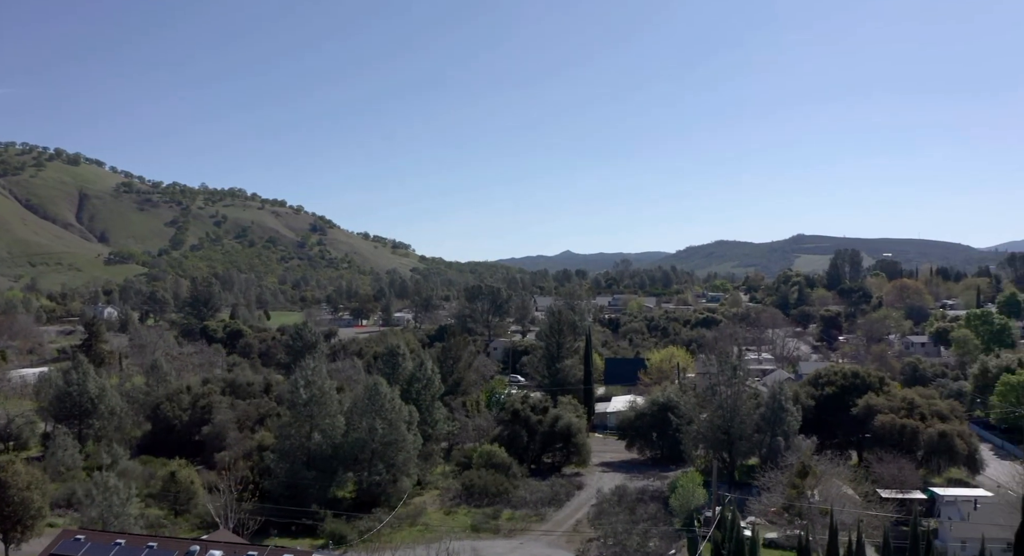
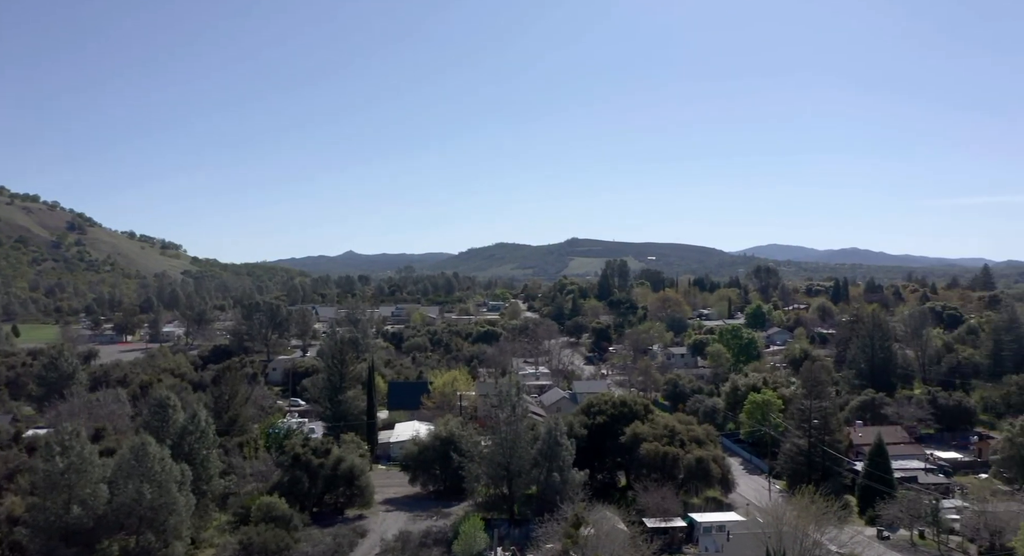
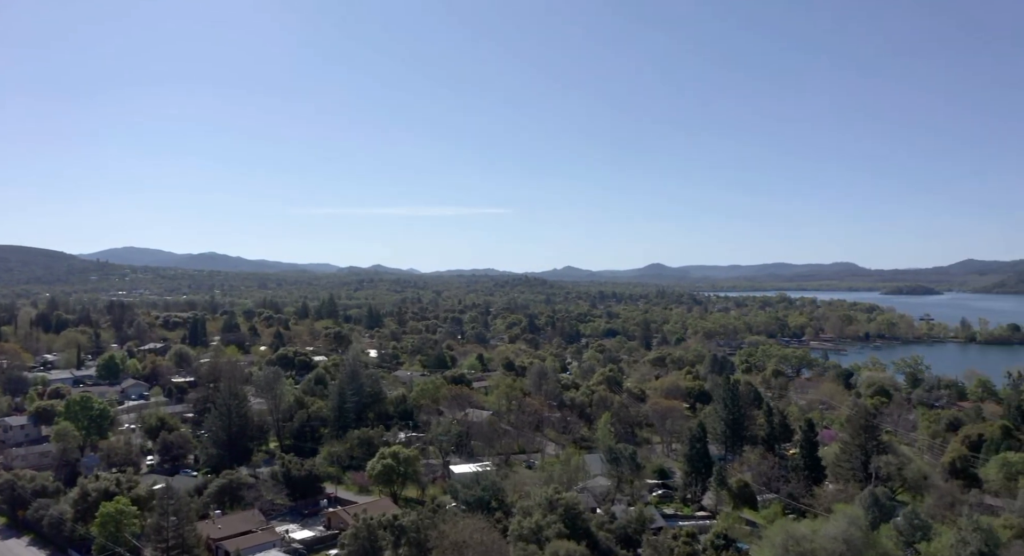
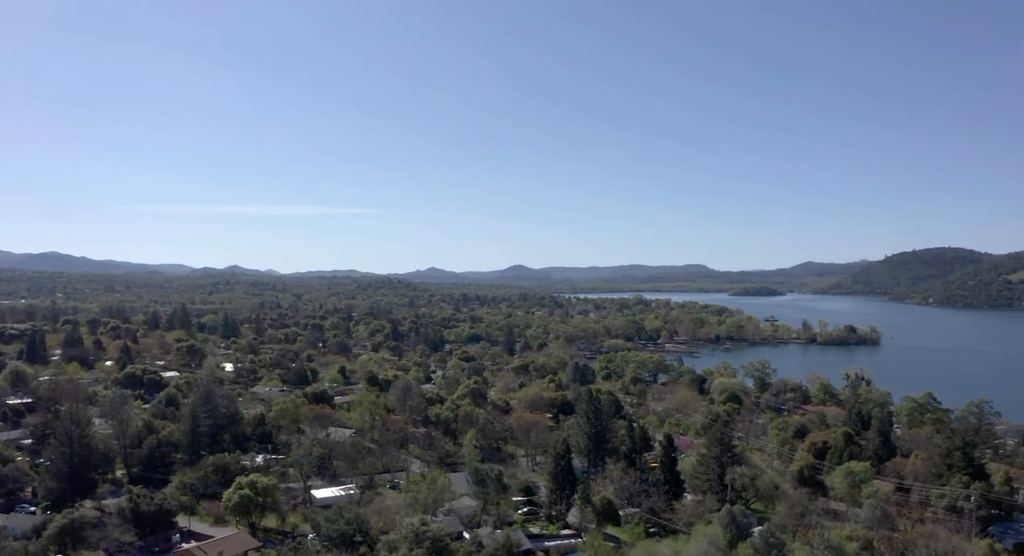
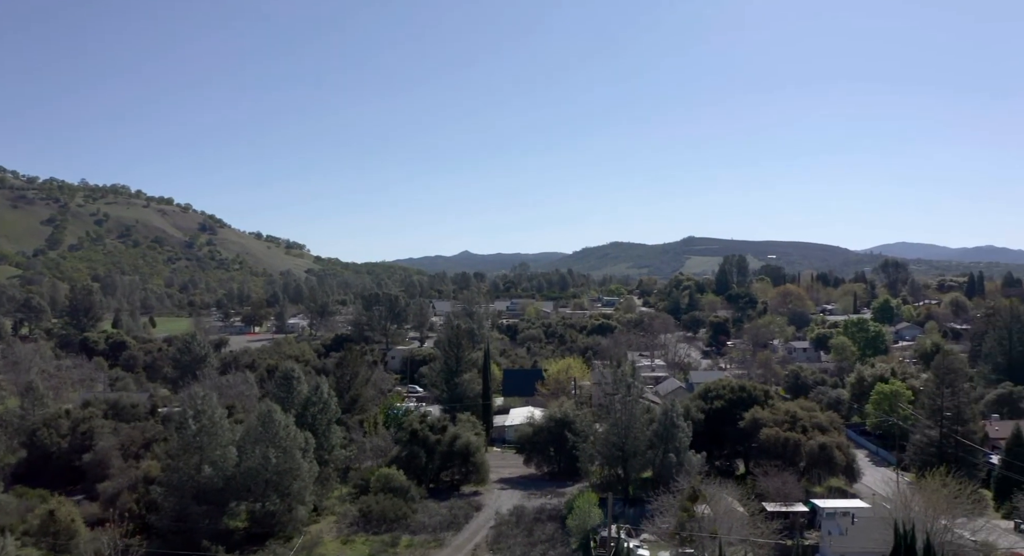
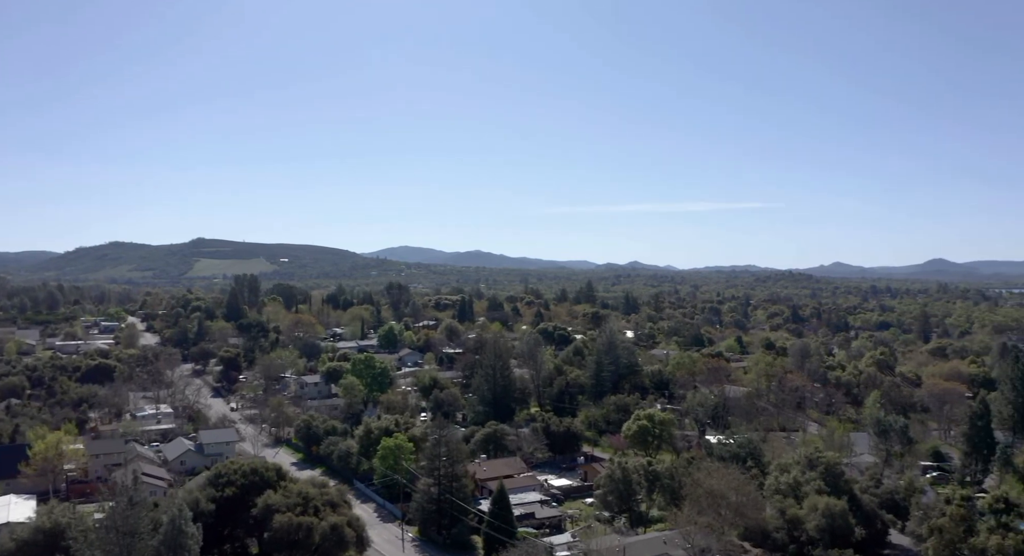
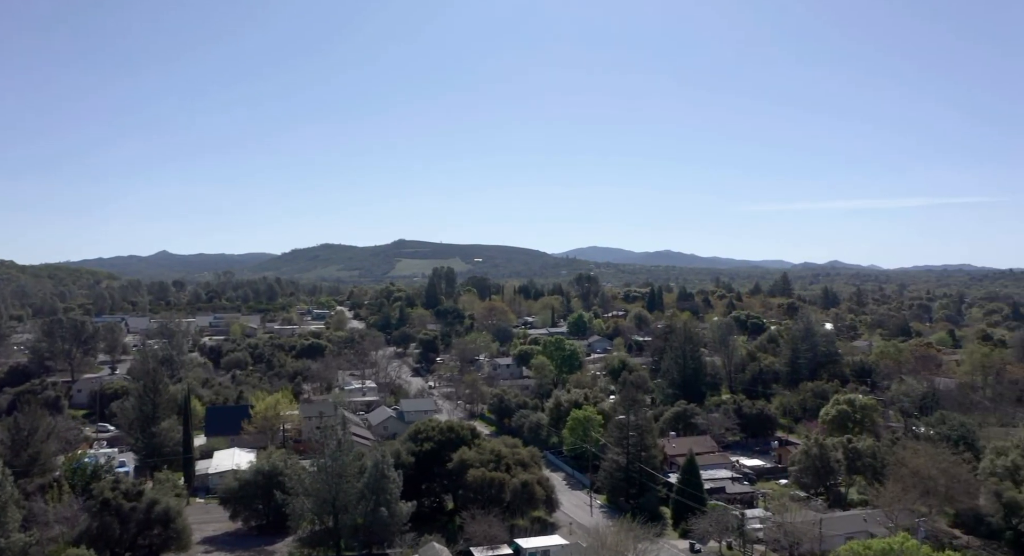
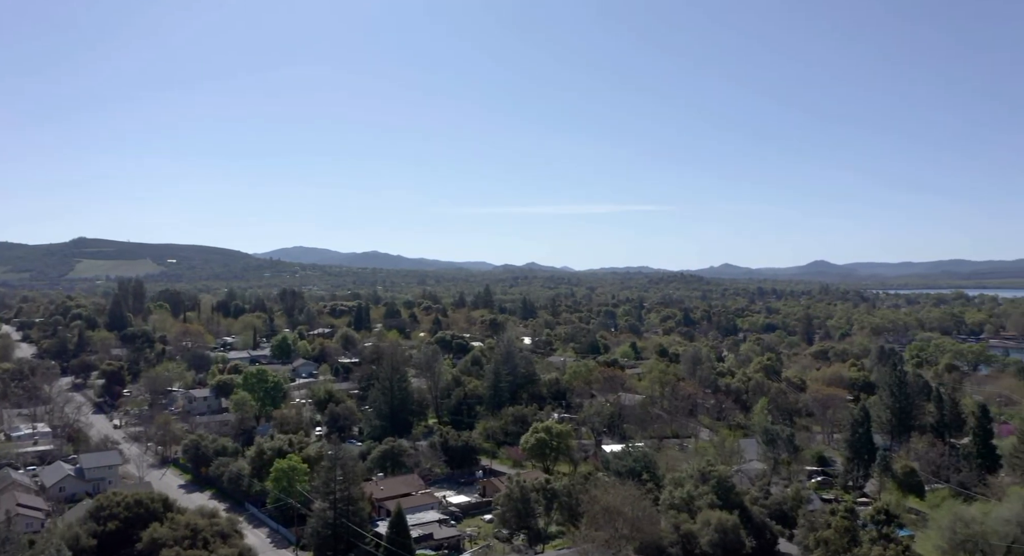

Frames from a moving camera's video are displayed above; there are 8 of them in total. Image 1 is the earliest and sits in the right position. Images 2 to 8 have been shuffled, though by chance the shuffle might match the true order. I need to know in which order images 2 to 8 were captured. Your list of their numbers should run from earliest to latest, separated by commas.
5, 2, 7, 6, 8, 3, 4
